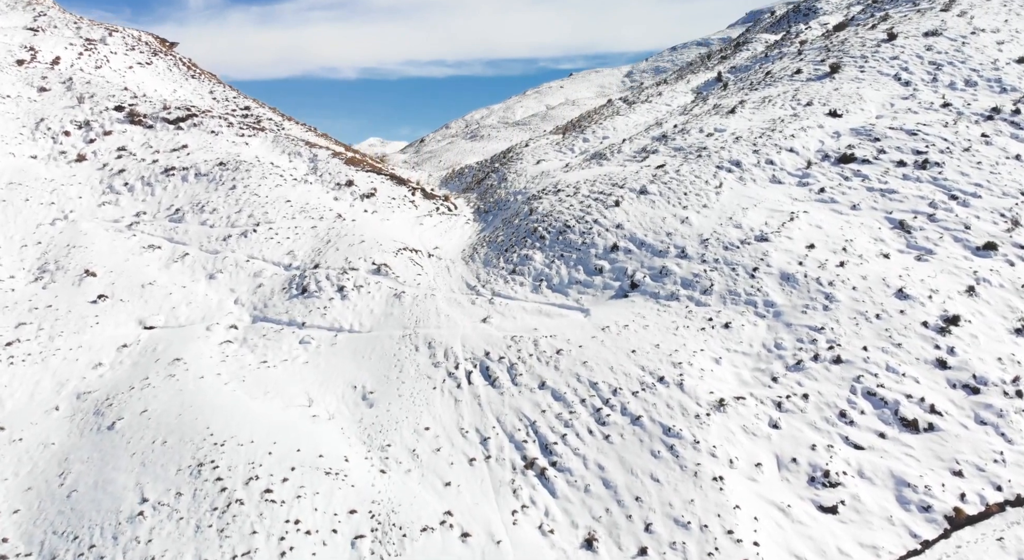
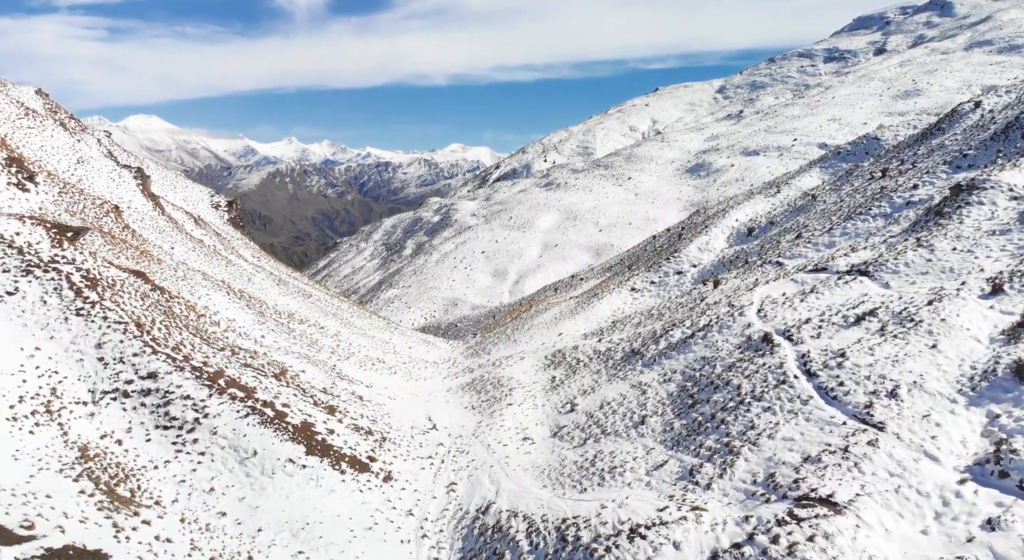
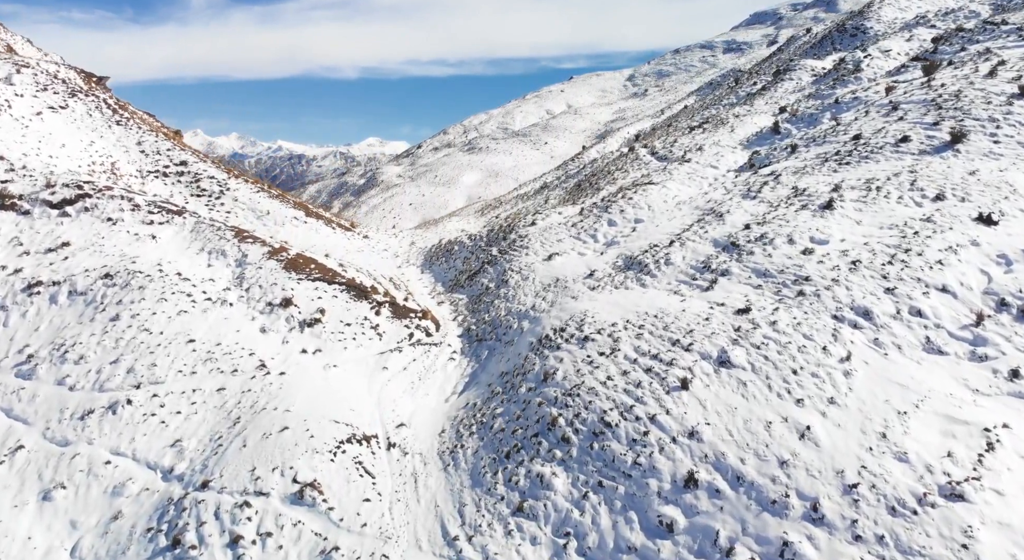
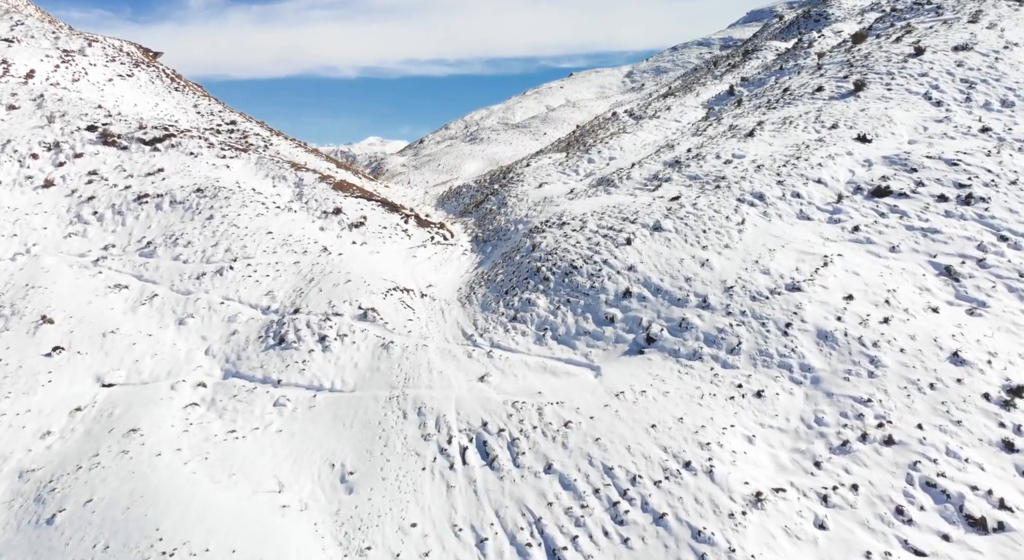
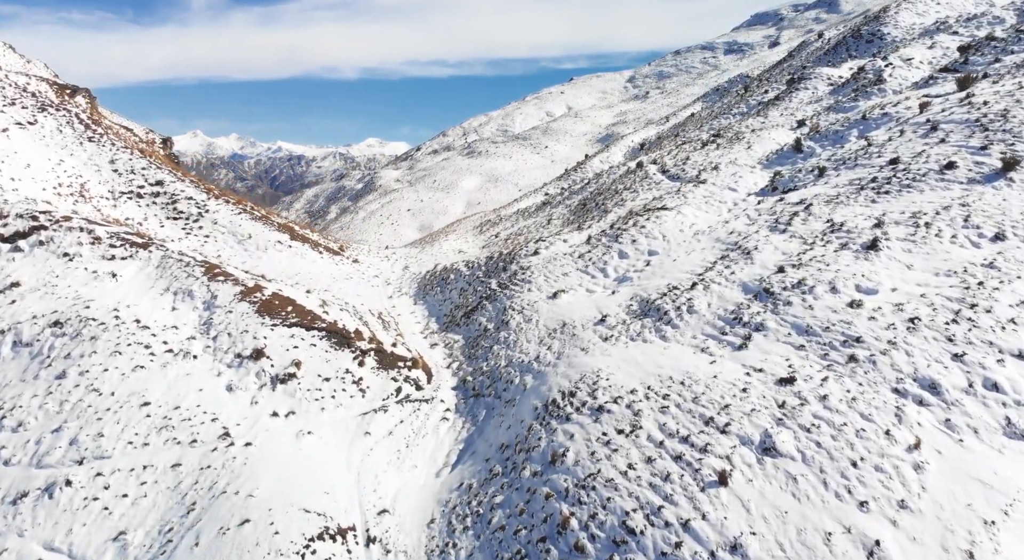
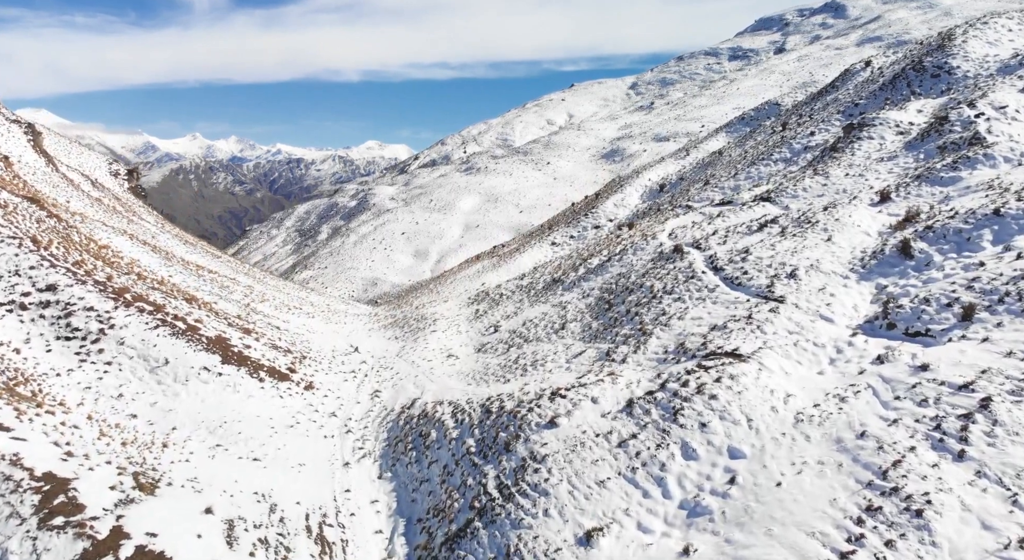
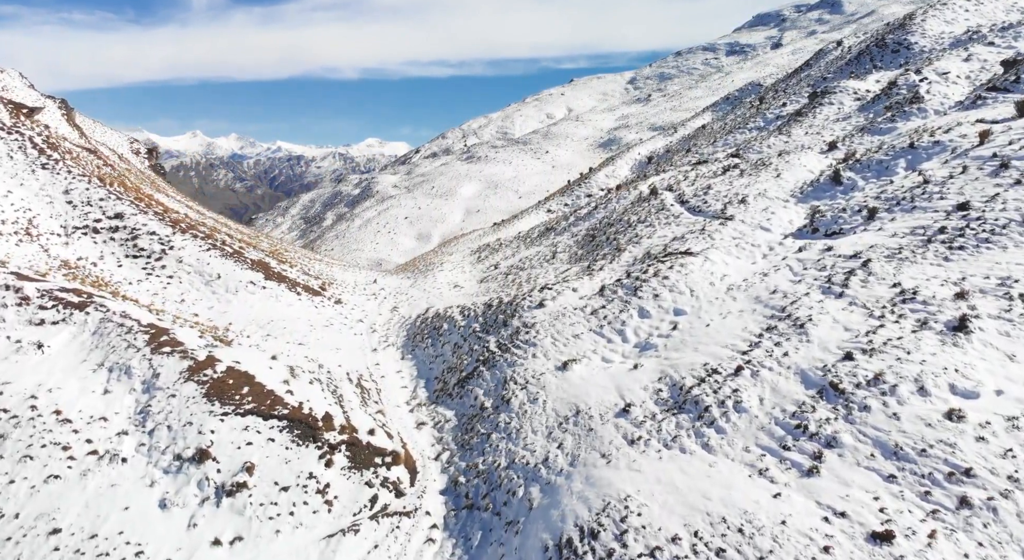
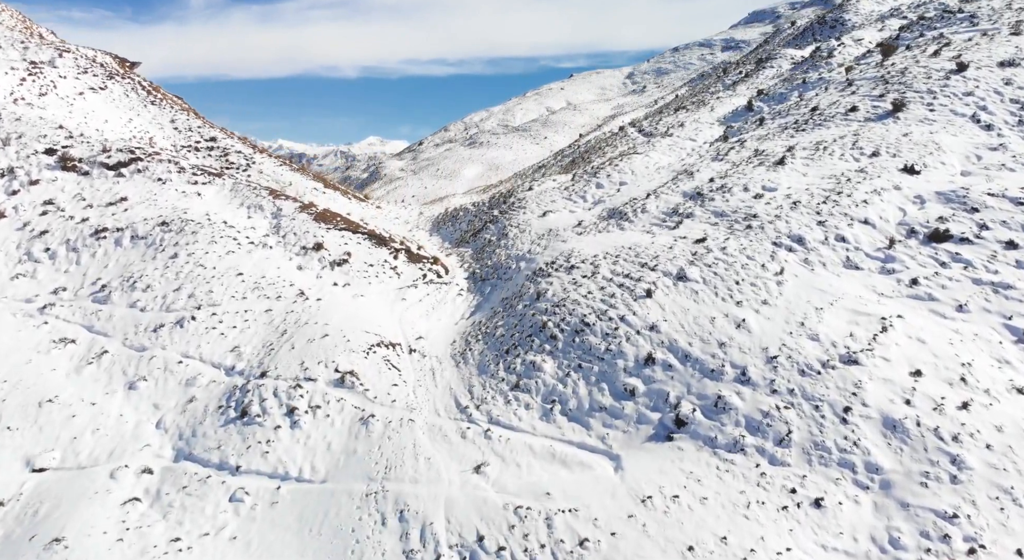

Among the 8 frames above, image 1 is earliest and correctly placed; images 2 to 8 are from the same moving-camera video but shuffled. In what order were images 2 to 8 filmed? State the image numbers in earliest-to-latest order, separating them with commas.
4, 8, 3, 5, 7, 6, 2
